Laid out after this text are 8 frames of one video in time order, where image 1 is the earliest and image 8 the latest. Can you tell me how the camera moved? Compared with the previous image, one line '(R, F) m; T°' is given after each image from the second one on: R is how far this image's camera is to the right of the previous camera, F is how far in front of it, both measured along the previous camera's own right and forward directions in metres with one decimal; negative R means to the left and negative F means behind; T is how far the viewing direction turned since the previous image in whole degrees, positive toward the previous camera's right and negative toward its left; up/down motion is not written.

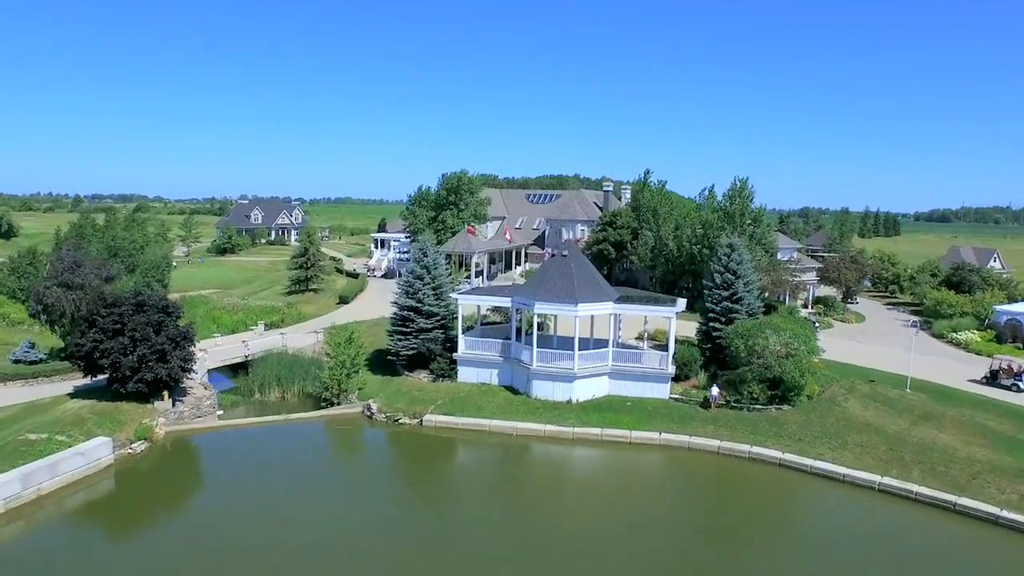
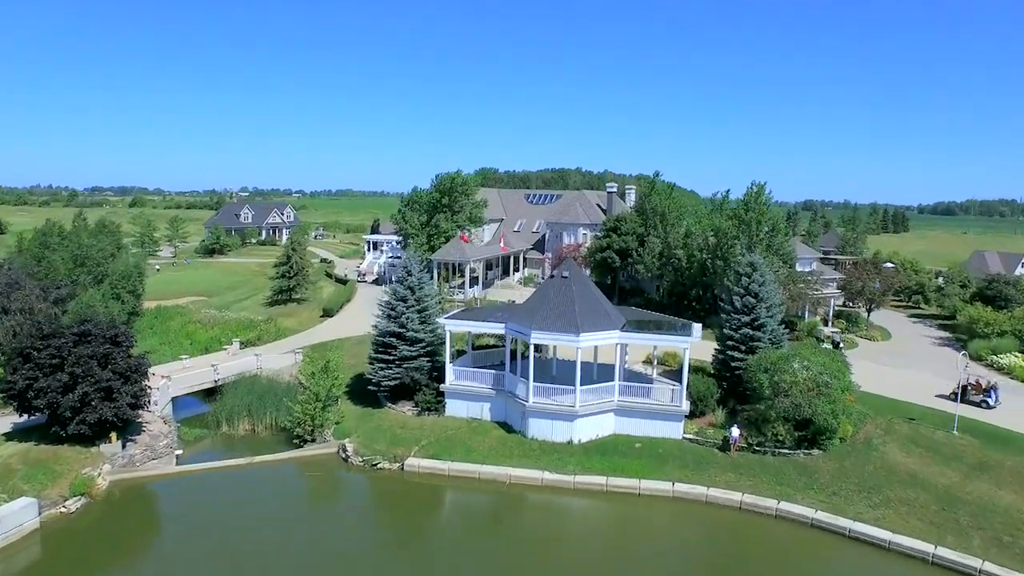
(+0.3, +3.5) m; 0°
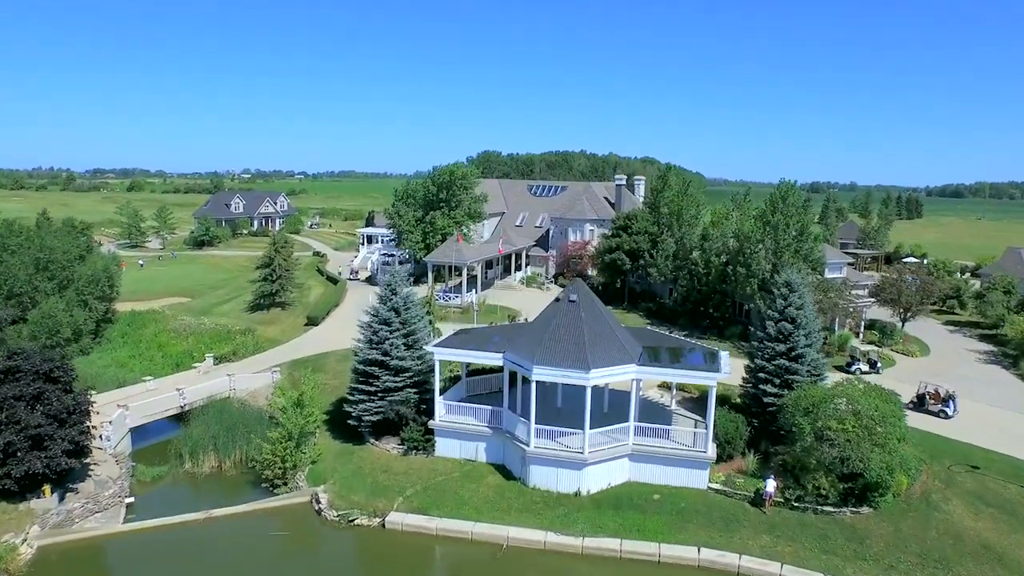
(+0.2, +3.9) m; 0°
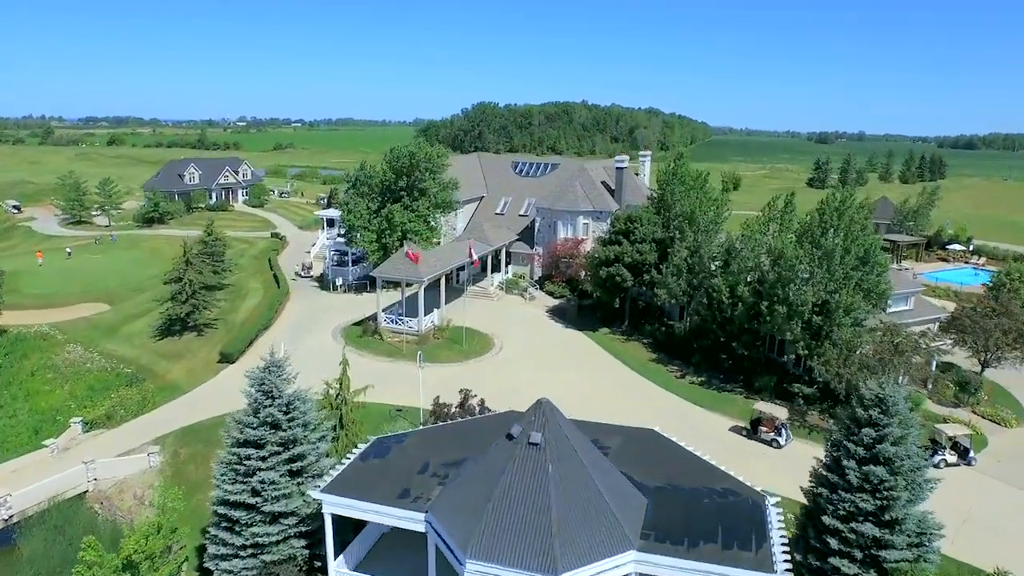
(+1.7, +9.6) m; 0°
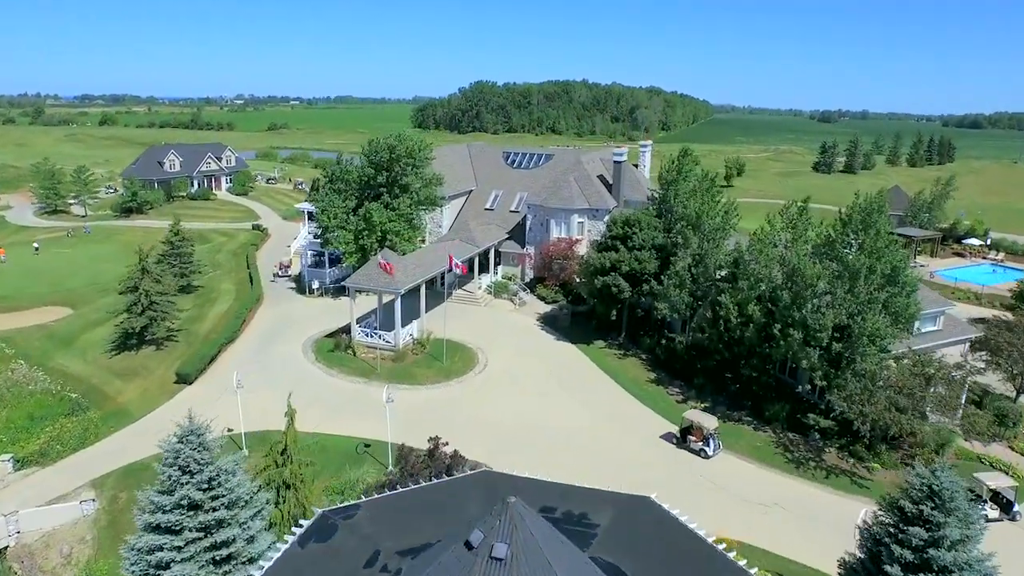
(+0.7, +3.3) m; 0°
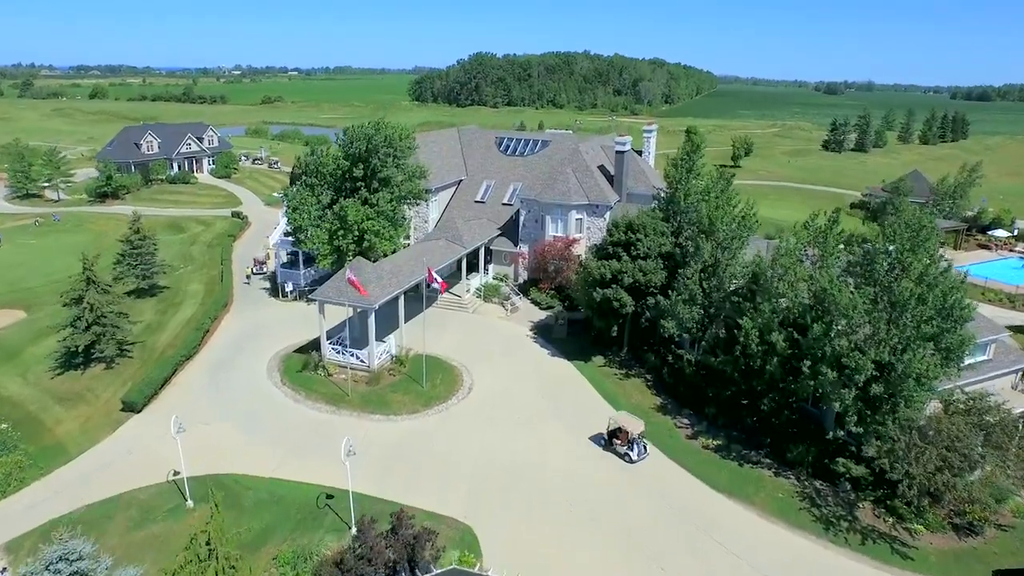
(+0.6, +3.7) m; 0°
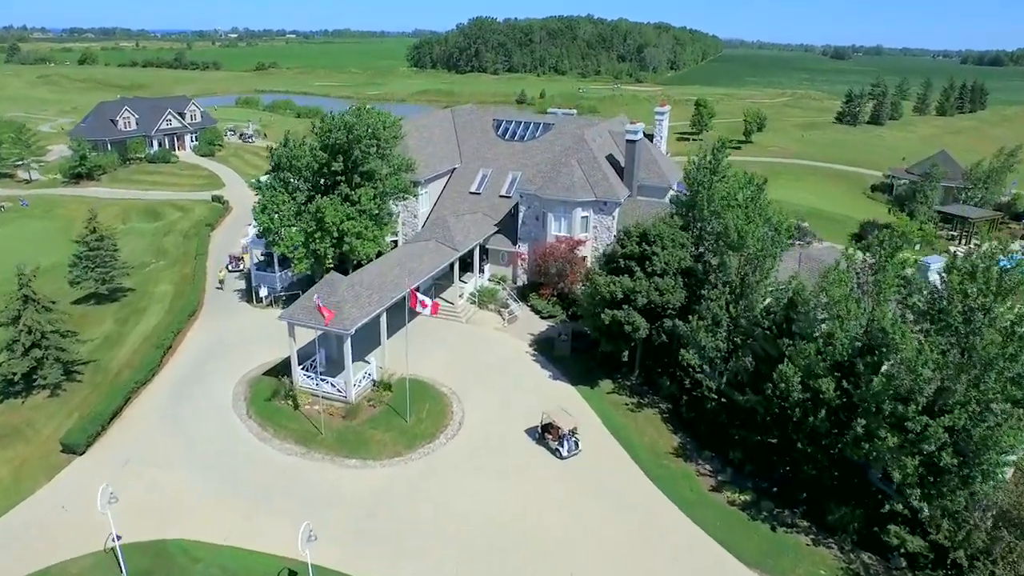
(+0.2, +3.8) m; 0°
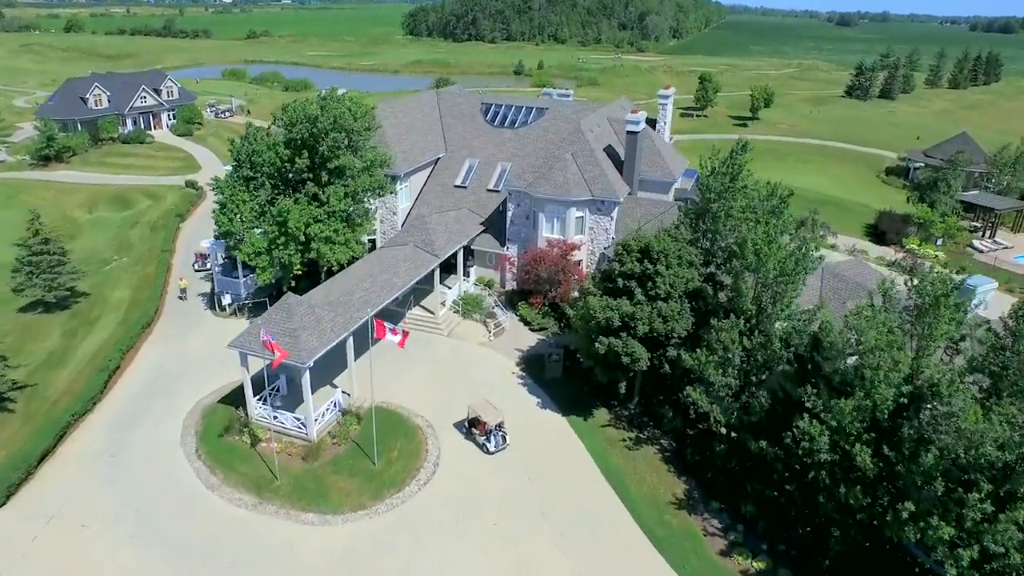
(+0.6, +3.3) m; 0°
